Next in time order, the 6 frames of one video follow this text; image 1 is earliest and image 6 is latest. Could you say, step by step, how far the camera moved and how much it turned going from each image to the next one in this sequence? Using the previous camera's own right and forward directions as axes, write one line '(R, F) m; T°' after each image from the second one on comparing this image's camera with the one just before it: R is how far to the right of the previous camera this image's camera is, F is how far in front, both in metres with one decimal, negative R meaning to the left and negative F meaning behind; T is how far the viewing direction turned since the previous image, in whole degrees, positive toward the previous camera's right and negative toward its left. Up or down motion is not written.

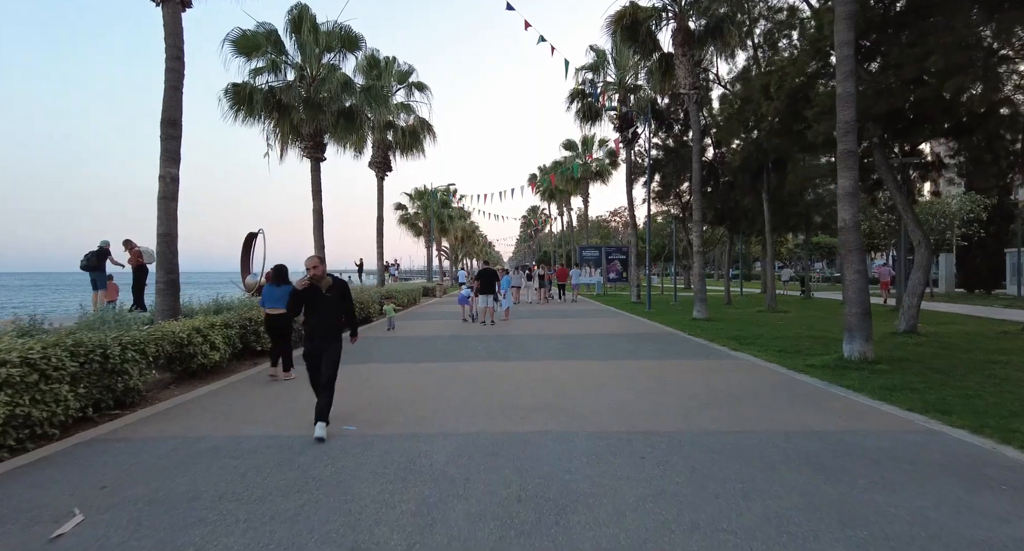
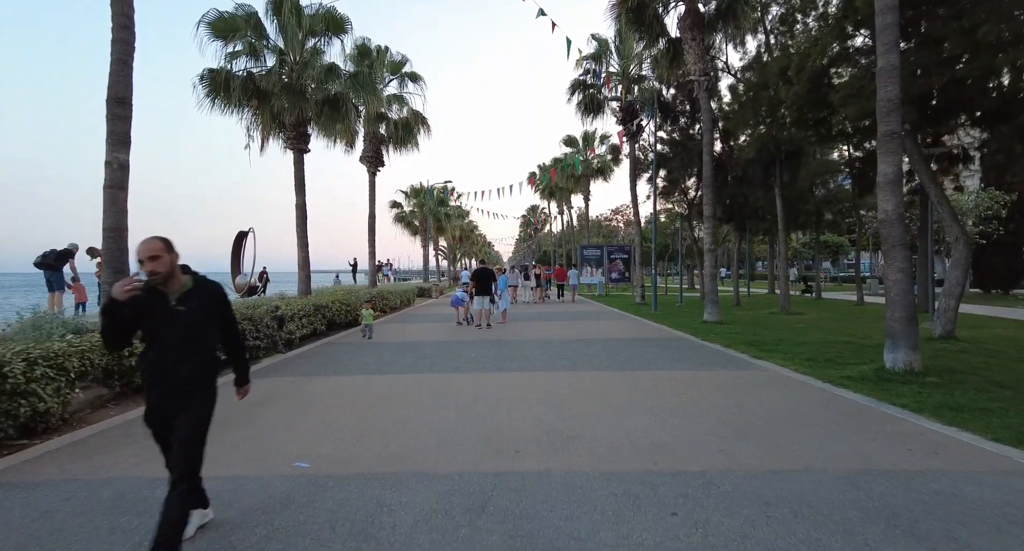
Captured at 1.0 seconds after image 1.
(+0.1, +1.1) m; 0°
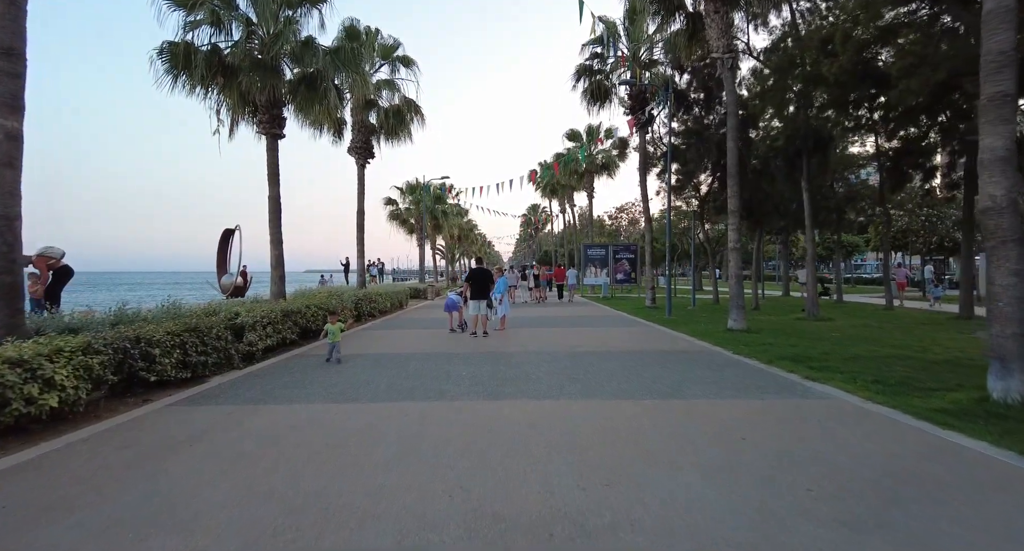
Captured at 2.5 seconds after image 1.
(0.0, +1.8) m; 0°
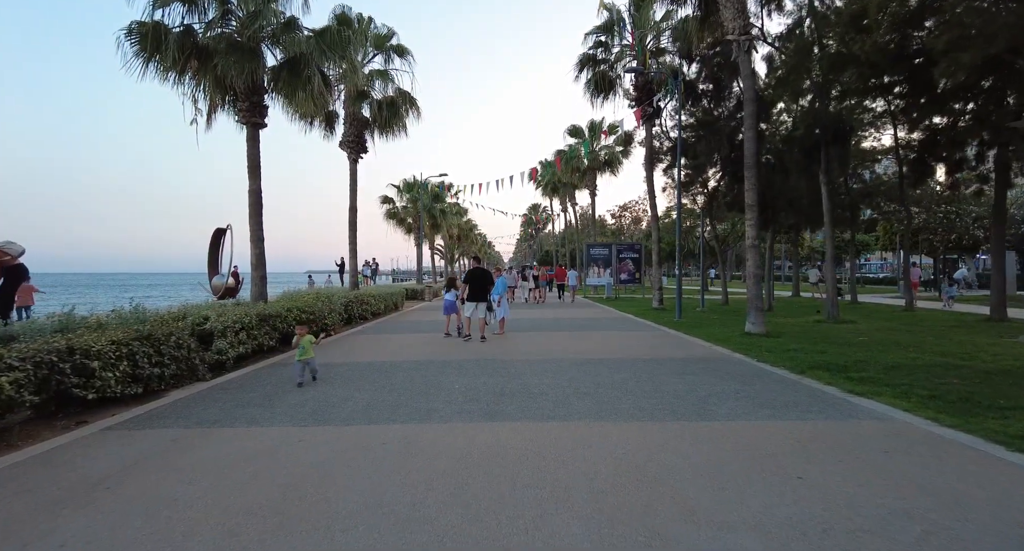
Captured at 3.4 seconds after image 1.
(0.0, +1.0) m; 0°
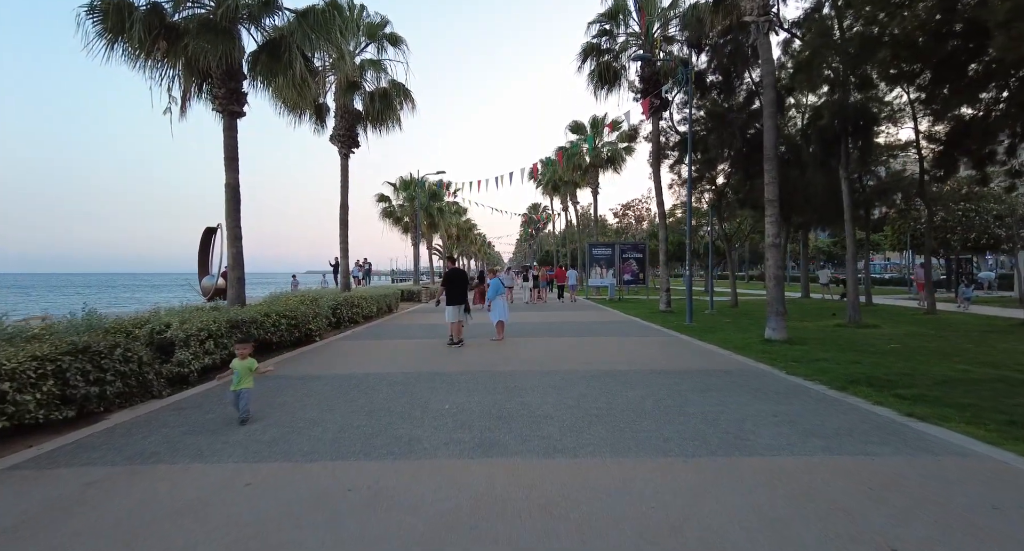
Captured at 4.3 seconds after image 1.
(0.0, +1.0) m; 0°
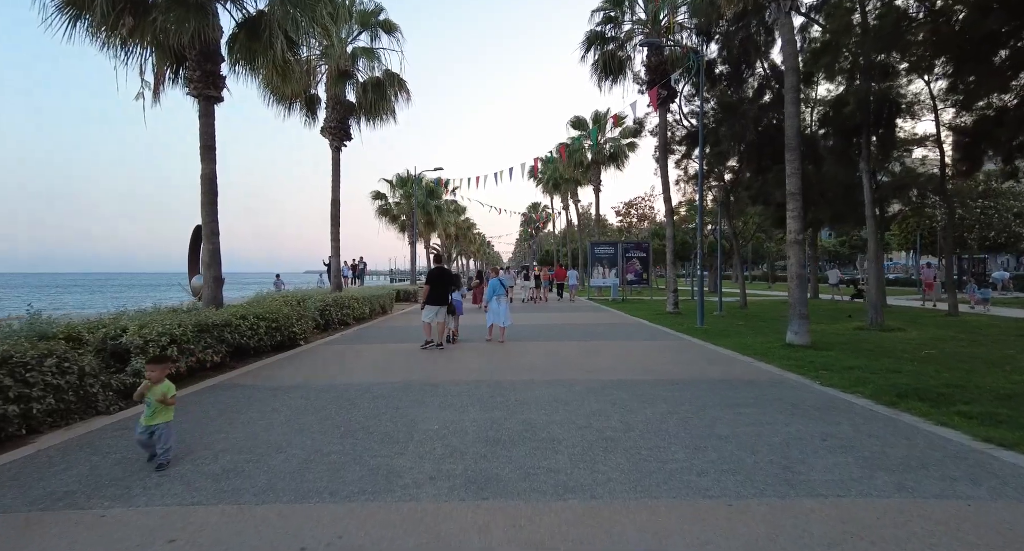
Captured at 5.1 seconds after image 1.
(0.0, +0.9) m; 0°
